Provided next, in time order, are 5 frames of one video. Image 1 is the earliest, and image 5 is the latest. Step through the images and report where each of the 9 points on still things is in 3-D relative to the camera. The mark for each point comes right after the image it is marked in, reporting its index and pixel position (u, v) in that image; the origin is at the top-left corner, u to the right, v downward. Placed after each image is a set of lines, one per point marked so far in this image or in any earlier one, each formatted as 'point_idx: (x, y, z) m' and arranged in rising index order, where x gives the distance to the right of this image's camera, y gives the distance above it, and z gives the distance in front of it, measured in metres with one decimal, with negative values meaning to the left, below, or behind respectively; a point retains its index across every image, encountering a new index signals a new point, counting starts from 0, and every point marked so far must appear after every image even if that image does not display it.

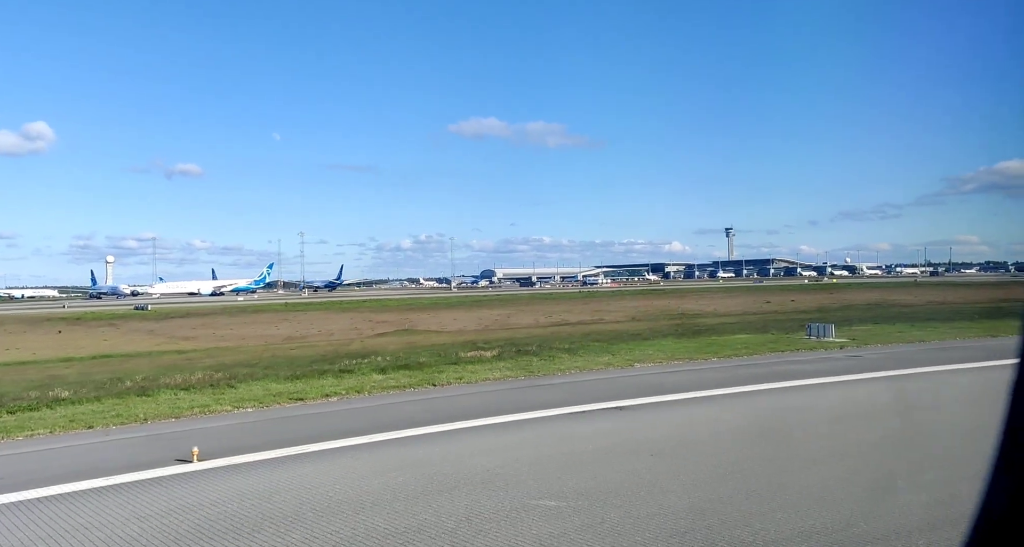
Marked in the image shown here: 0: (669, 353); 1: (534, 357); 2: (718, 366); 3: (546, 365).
0: (+2.4, -1.2, +15.6) m
1: (+0.2, -1.1, +13.9) m
2: (+2.5, -1.2, +13.0) m
3: (+0.4, -1.1, +12.1) m
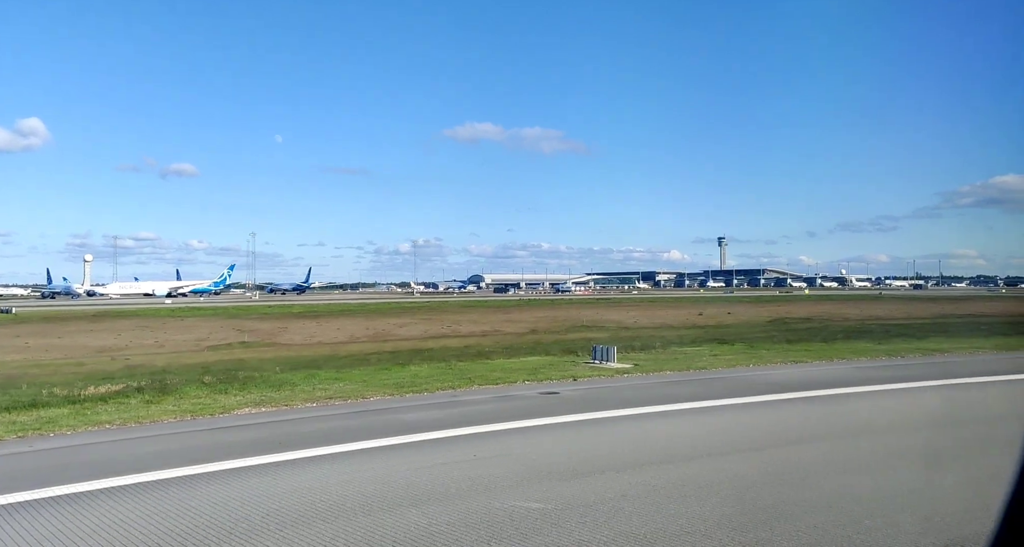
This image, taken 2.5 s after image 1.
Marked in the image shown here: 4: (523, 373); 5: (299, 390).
0: (-2.3, -1.6, +13.6) m
1: (-4.3, -1.4, +11.6) m
2: (-1.9, -1.5, +10.9) m
3: (-3.9, -1.4, +9.8) m
4: (+0.2, -1.9, +19.2) m
5: (-2.8, -1.6, +13.4) m
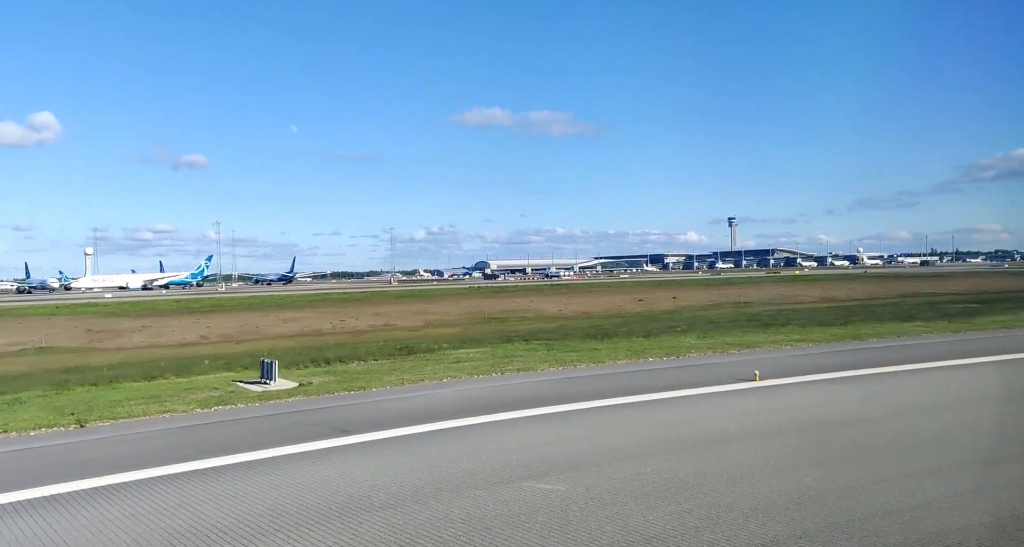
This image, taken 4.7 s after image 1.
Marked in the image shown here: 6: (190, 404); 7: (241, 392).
0: (-8.6, -1.9, +9.3) m
1: (-10.4, -1.8, +7.1) m
2: (-7.9, -1.8, +6.7) m
3: (-9.9, -1.7, +5.4) m
4: (-6.7, -2.1, +15.2) m
5: (-9.2, -1.9, +9.1) m
6: (-5.6, -2.2, +16.8) m
7: (-5.4, -2.3, +19.1) m
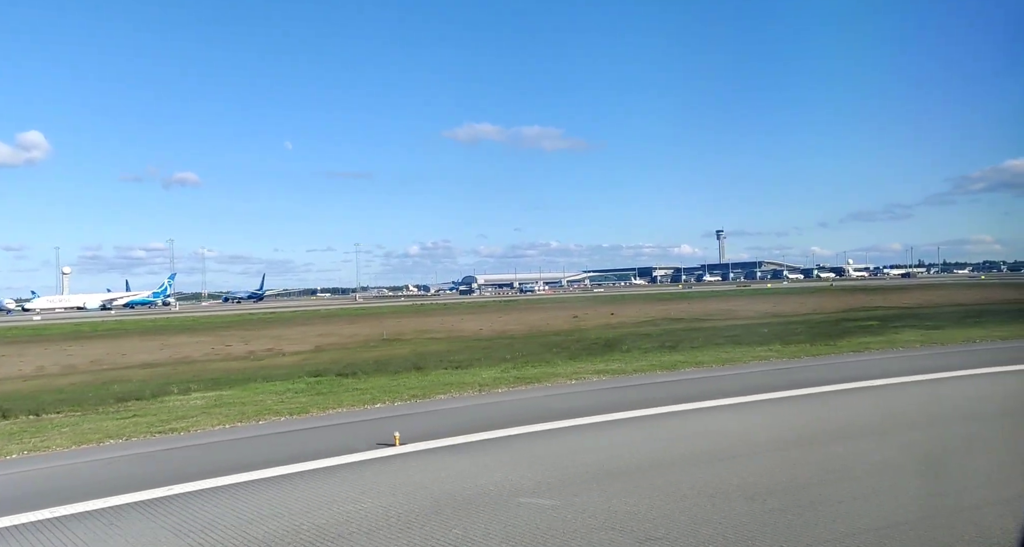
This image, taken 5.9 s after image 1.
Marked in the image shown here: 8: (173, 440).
0: (-14.5, -2.5, +3.8) m
1: (-16.1, -2.4, +1.5) m
2: (-13.6, -2.4, +1.3) m
3: (-15.4, -2.3, -0.2) m
4: (-13.2, -2.8, +9.8) m
5: (-15.0, -2.5, +3.6) m
6: (-12.2, -2.9, +11.6) m
7: (-12.3, -3.0, +13.9) m
8: (-7.3, -3.3, +19.5) m
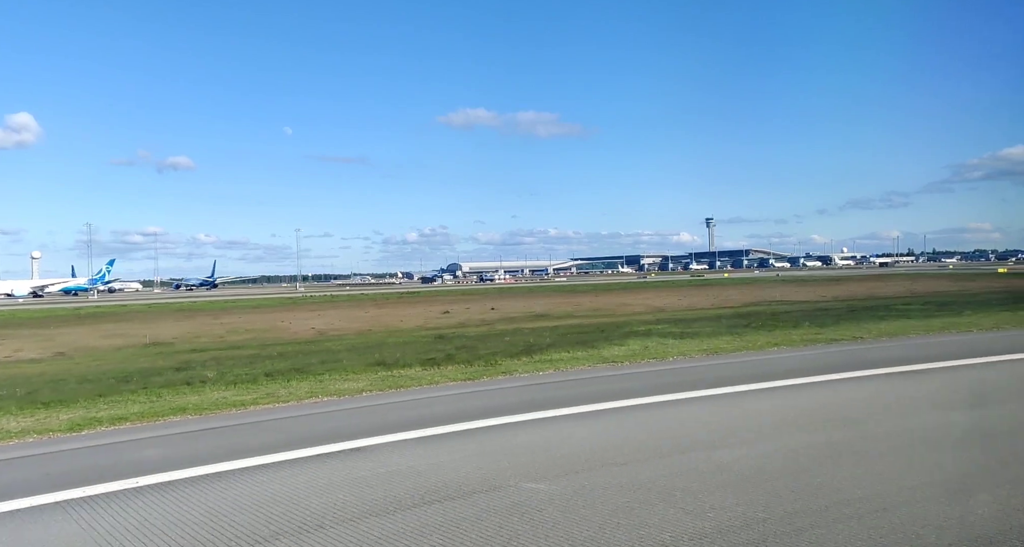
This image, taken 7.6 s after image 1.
0: (-28.8, -3.5, -10.8) m
1: (-30.0, -3.3, -13.4) m
2: (-27.5, -3.4, -13.2) m
3: (-29.0, -3.3, -14.9) m
4: (-28.6, -3.8, -4.7) m
5: (-29.3, -3.5, -11.2) m
6: (-28.0, -3.9, -2.8) m
7: (-28.4, -4.0, -0.6) m
8: (-24.5, -4.3, +5.9) m
